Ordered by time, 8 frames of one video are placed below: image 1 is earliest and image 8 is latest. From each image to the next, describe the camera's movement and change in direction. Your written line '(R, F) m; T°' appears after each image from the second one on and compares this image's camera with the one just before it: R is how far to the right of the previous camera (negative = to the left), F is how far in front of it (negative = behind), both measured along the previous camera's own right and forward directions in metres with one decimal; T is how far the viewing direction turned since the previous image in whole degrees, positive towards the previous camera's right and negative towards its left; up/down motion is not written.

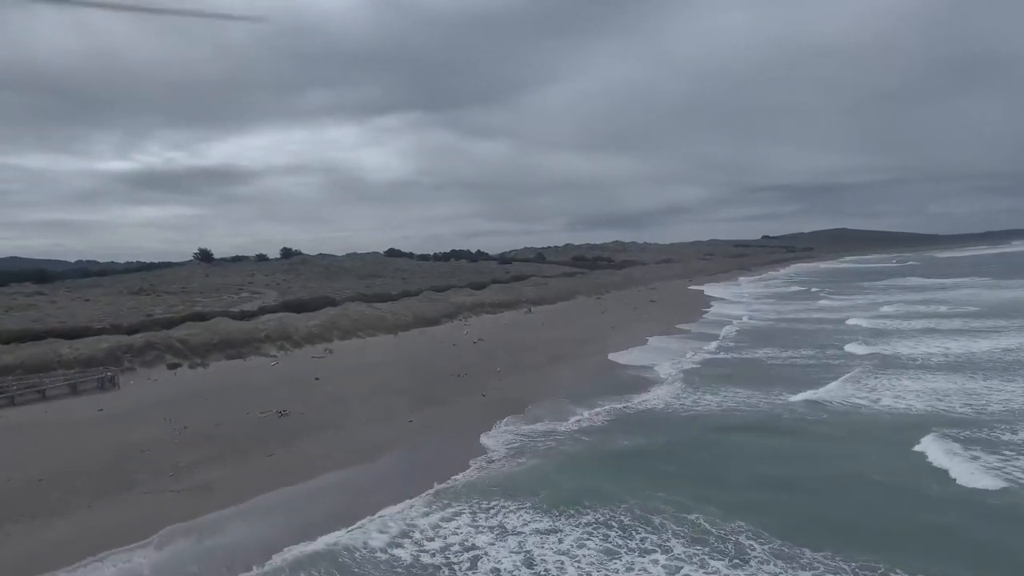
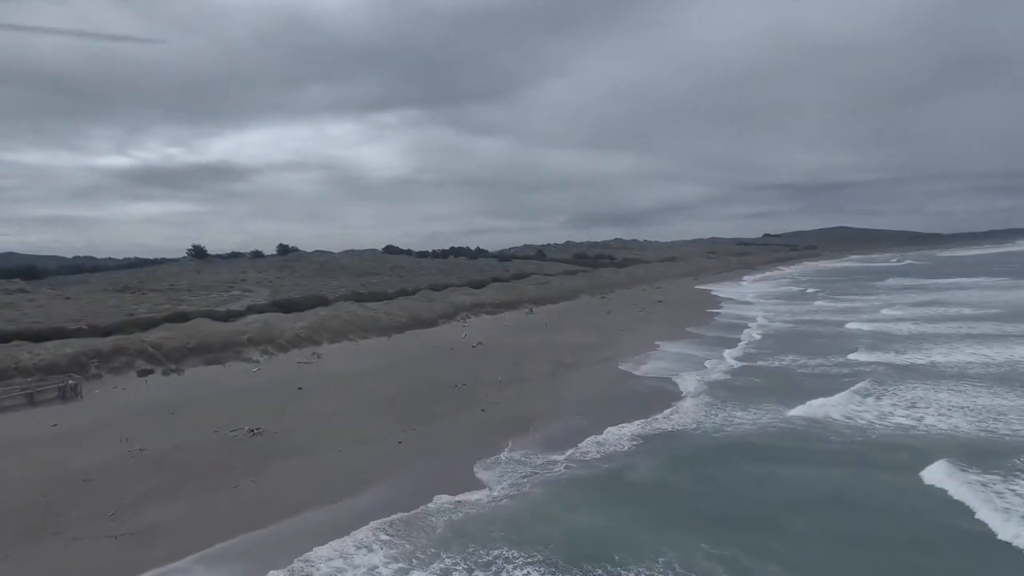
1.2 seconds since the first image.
(-0.1, +1.4) m; 0°
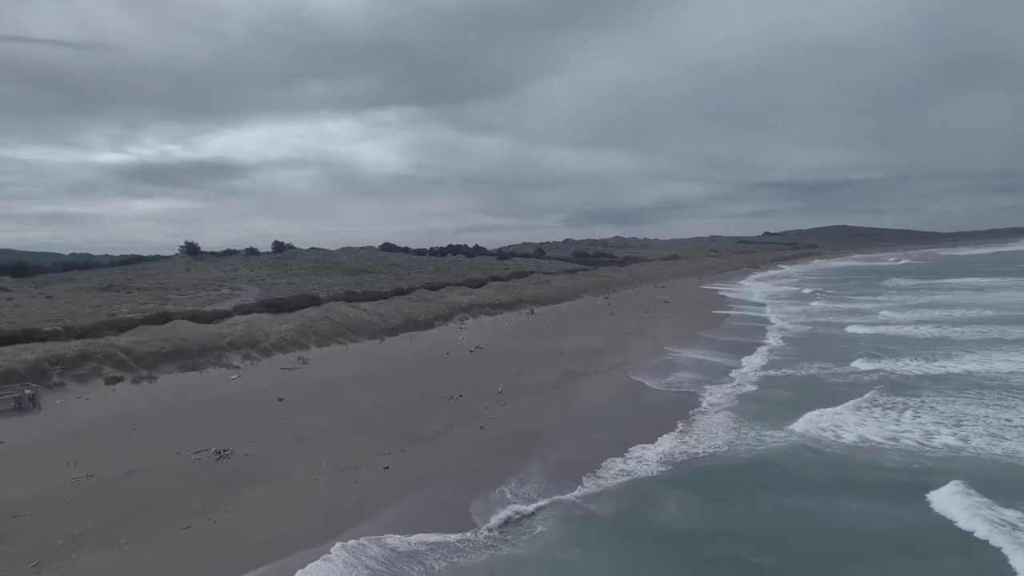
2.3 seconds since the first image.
(-0.1, +1.2) m; 0°
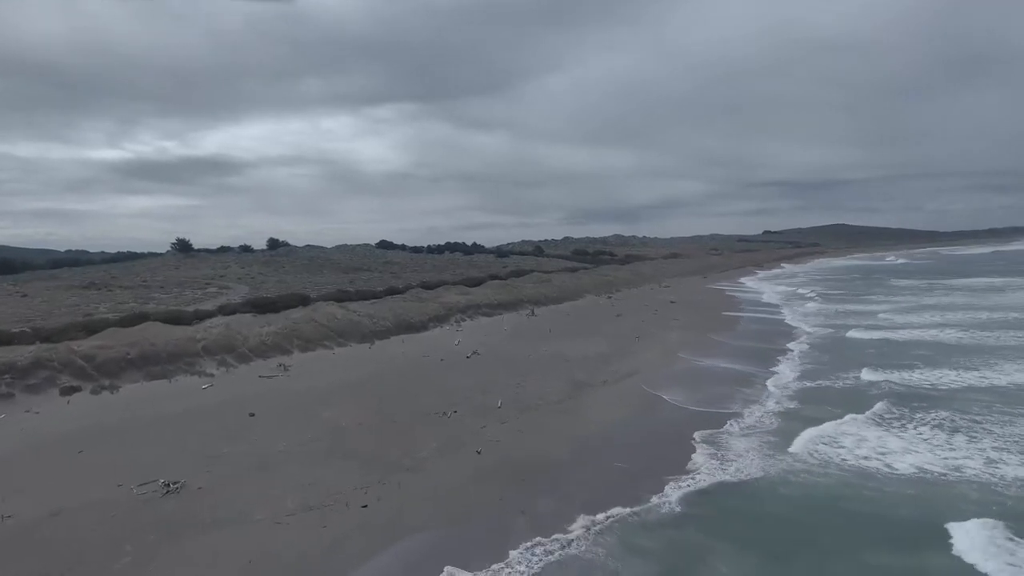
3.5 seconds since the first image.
(-0.1, +1.4) m; 0°
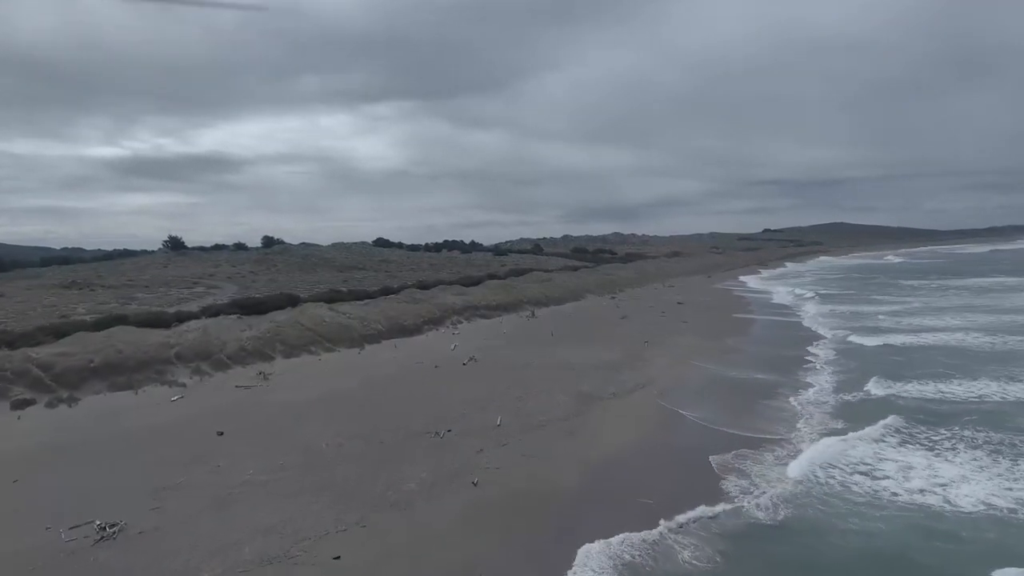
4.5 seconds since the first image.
(0.0, +1.2) m; 0°
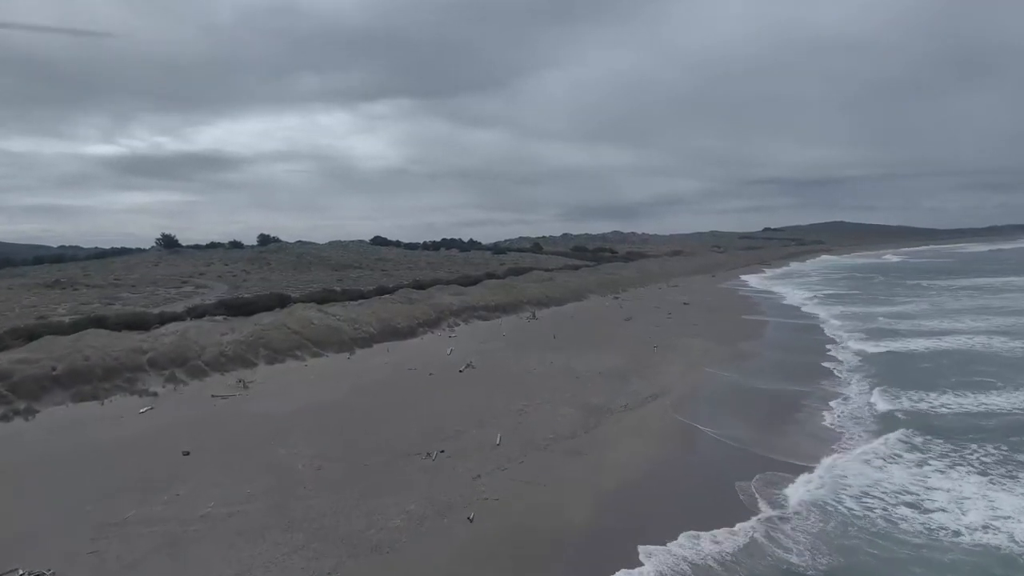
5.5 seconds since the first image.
(0.0, +1.0) m; 0°
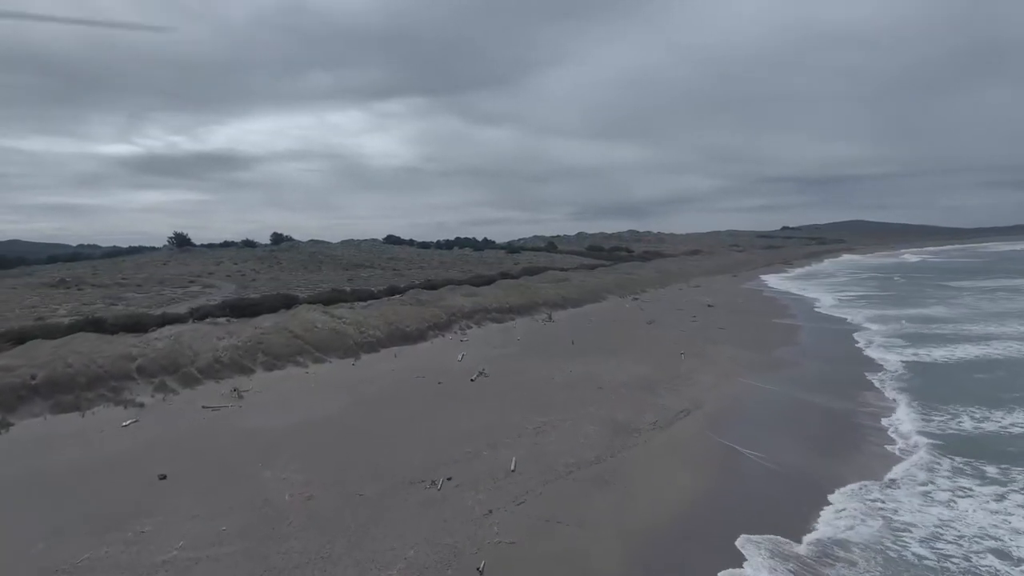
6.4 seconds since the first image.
(0.0, +1.0) m; -1°
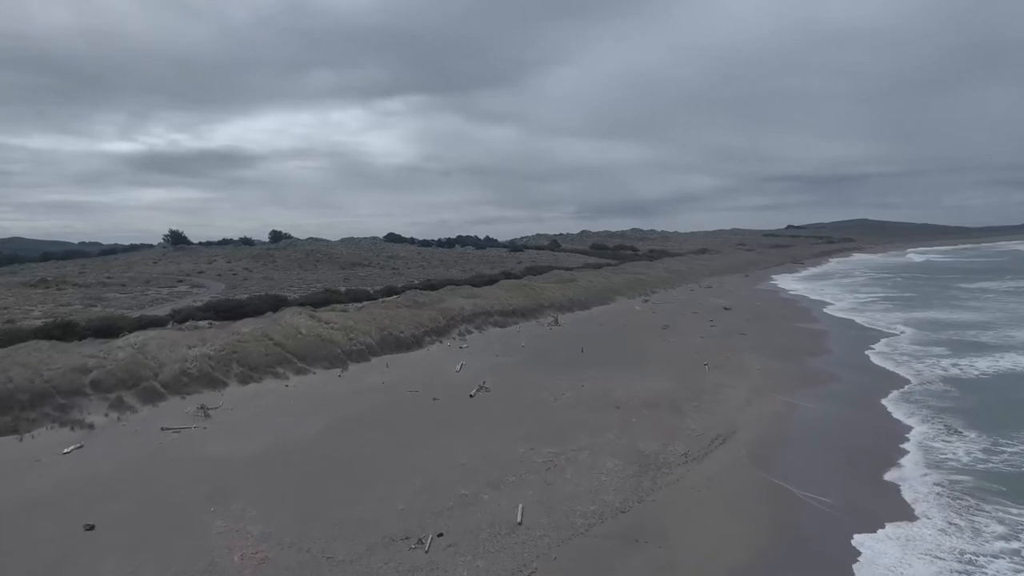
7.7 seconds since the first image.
(-0.1, +1.4) m; 0°
